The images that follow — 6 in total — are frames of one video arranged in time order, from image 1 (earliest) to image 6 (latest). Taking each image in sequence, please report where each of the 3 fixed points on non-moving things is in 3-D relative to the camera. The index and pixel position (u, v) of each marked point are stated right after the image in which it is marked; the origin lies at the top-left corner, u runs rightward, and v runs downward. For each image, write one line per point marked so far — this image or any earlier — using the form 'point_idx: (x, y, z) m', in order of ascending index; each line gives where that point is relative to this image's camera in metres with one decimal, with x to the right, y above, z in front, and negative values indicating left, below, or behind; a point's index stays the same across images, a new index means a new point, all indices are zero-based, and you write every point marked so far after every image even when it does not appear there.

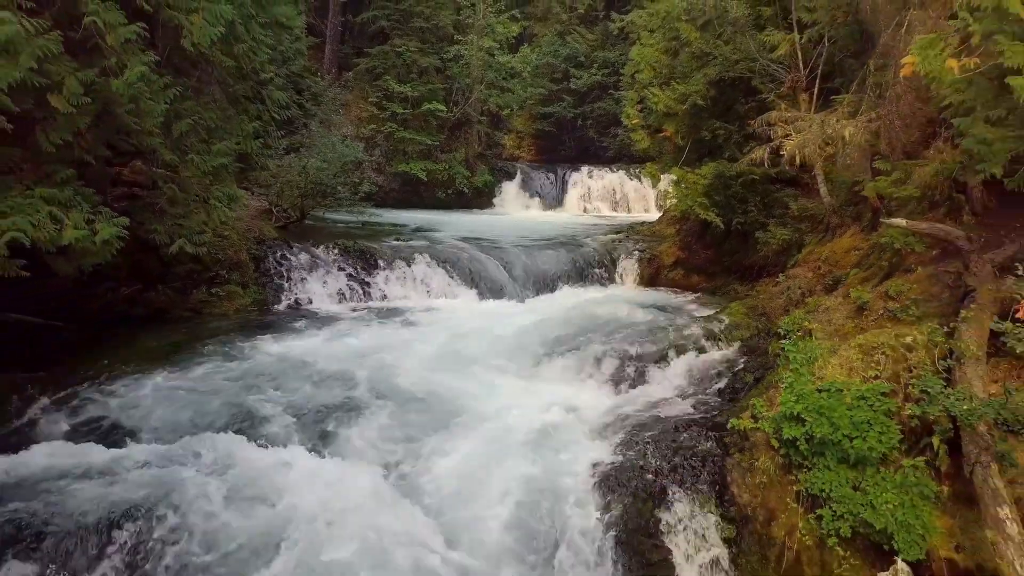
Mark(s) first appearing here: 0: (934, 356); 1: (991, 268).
0: (+3.3, -0.5, +4.0) m
1: (+4.0, +0.1, +4.4) m
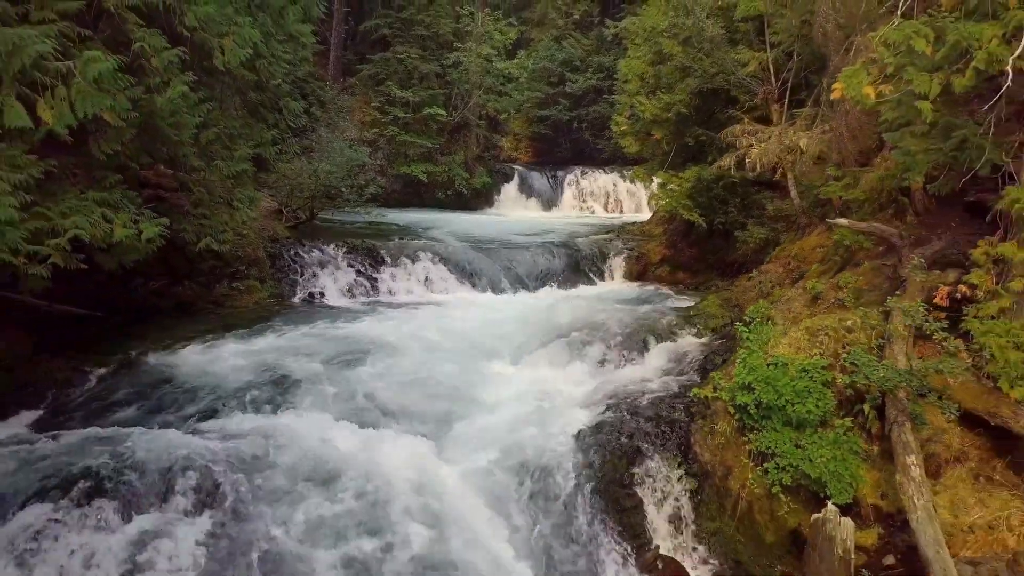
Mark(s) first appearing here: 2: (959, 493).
0: (+3.2, -0.4, +4.7) m
1: (+4.0, +0.2, +5.0) m
2: (+3.2, -1.5, +3.6) m
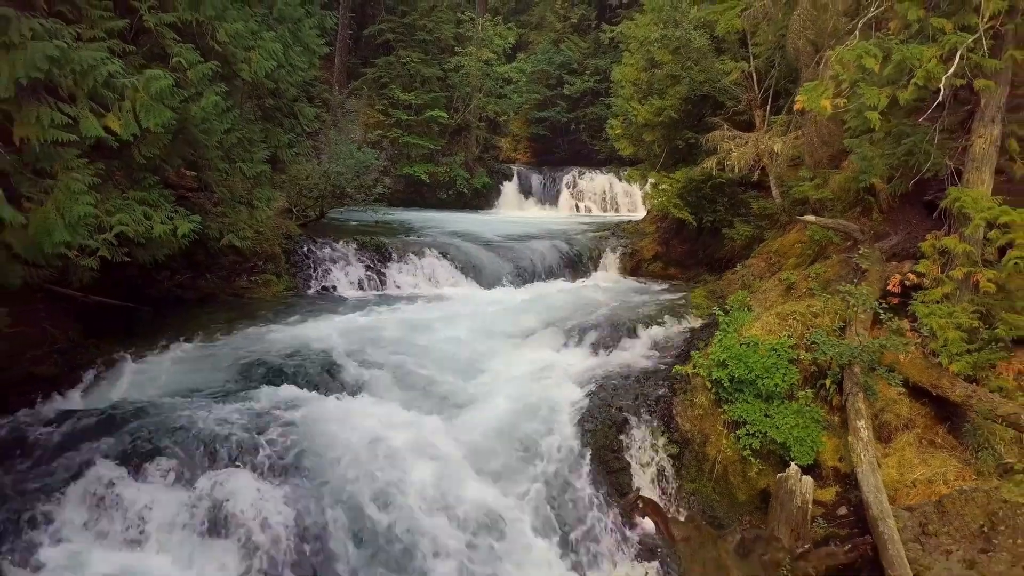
0: (+3.3, -0.3, +5.3) m
1: (+4.0, +0.3, +5.6) m
2: (+3.2, -1.4, +4.2) m
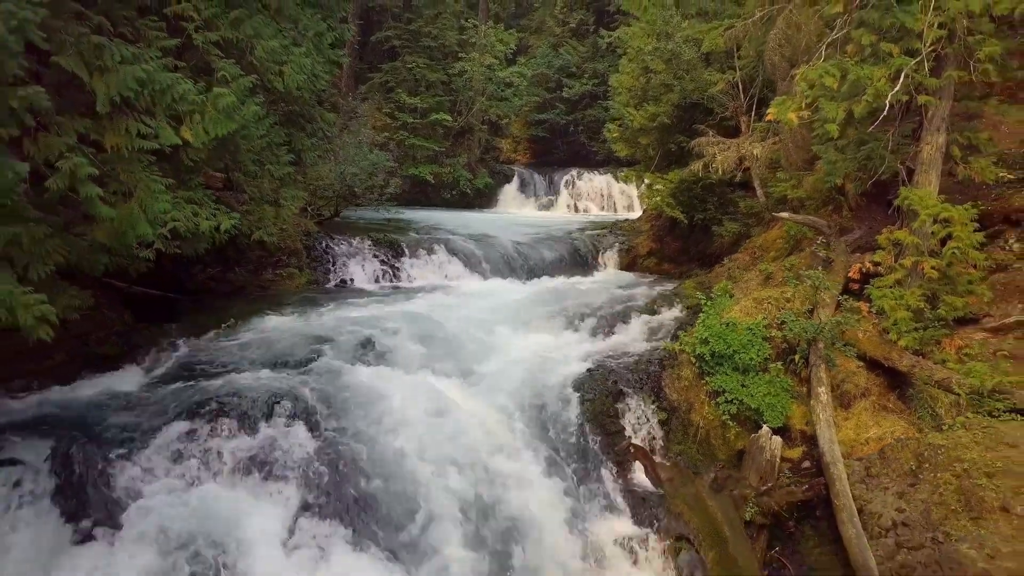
0: (+3.4, -0.2, +6.1) m
1: (+4.1, +0.5, +6.4) m
2: (+3.3, -1.3, +5.0) m
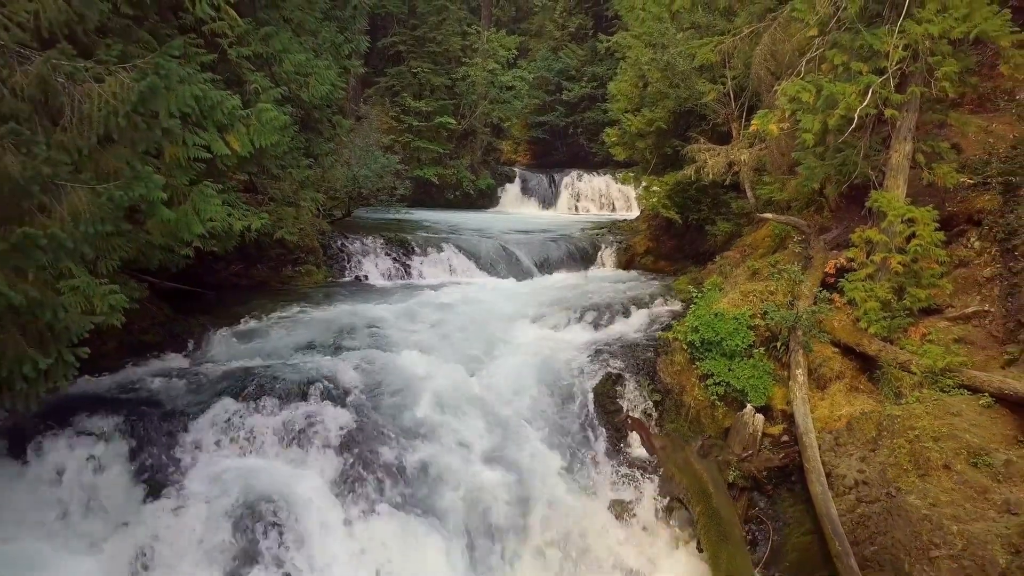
0: (+3.5, -0.1, +6.7) m
1: (+4.2, +0.6, +7.0) m
2: (+3.5, -1.2, +5.6) m
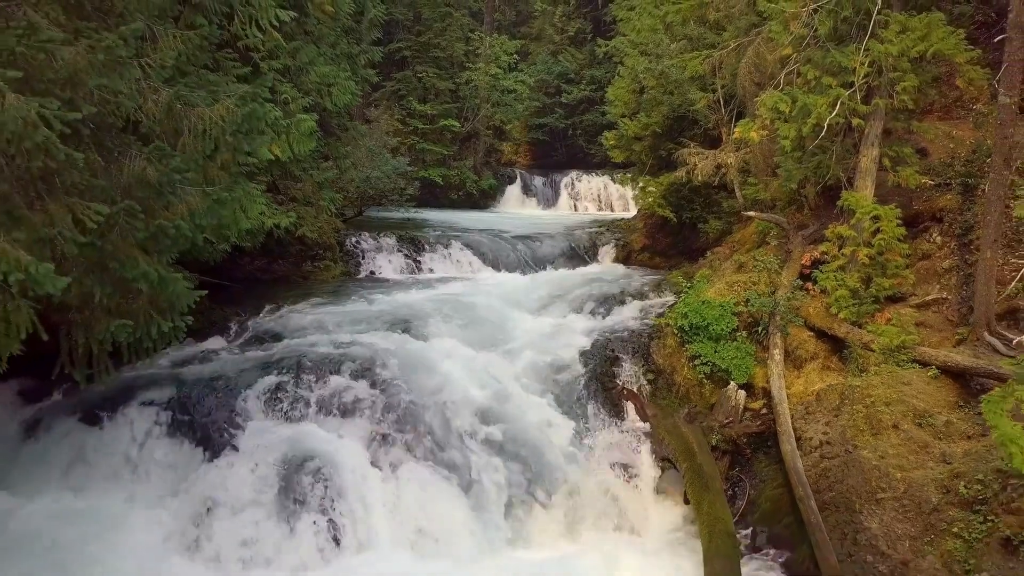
0: (+3.6, 0.0, +7.4) m
1: (+4.3, +0.7, +7.7) m
2: (+3.6, -1.0, +6.3) m
